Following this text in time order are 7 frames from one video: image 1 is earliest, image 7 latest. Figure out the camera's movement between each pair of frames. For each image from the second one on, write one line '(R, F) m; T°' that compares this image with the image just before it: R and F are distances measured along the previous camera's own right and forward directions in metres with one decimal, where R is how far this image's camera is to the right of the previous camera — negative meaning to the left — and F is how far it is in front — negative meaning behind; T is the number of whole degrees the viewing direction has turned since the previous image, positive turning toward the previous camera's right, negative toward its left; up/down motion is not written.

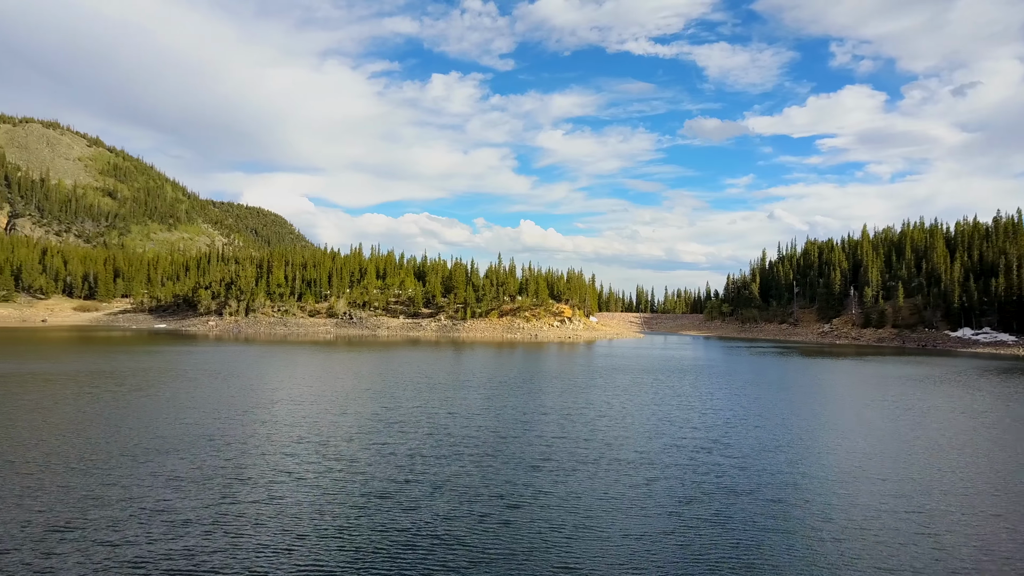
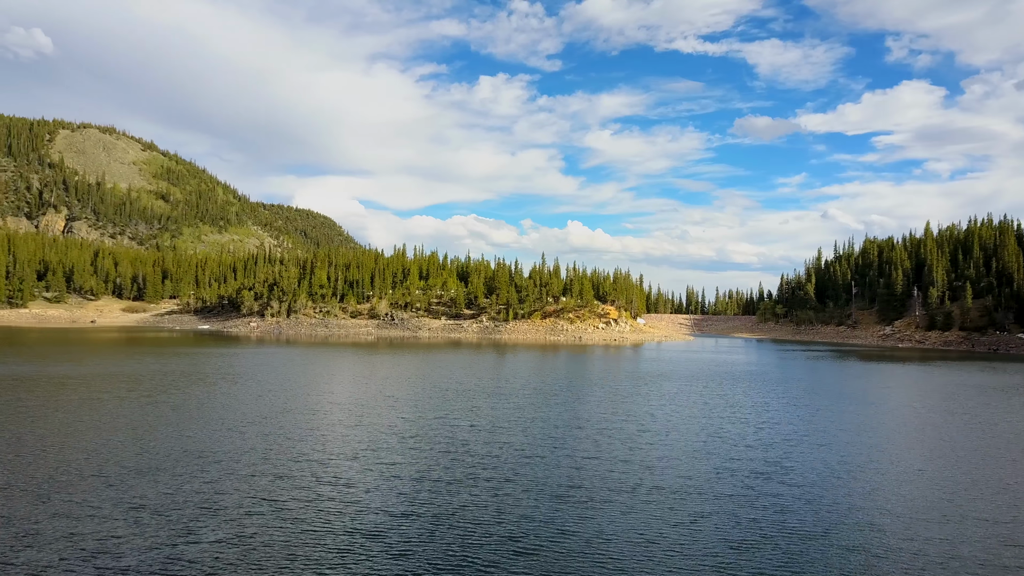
(+0.5, +2.5) m; -3°
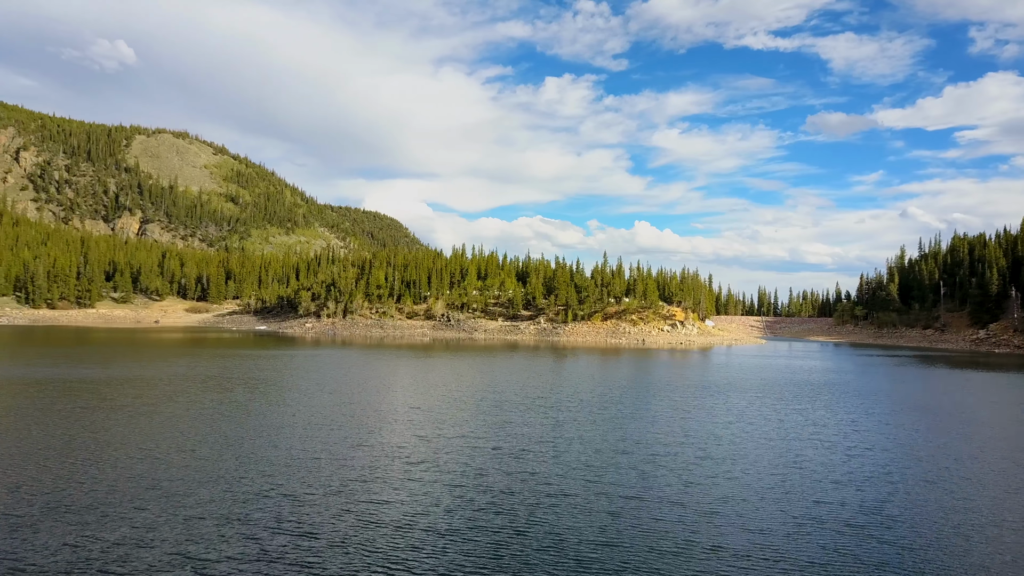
(+0.8, +3.7) m; -5°
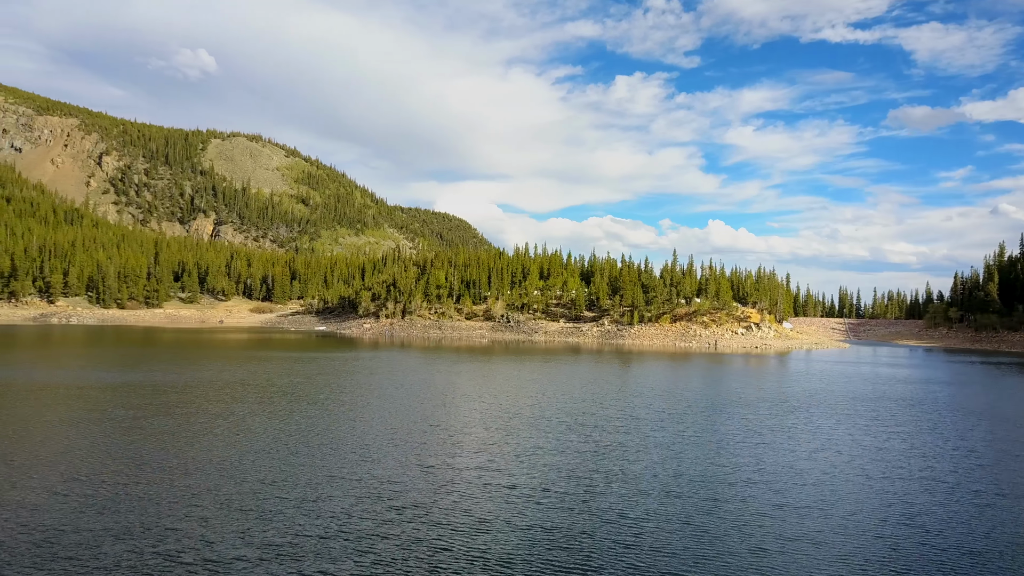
(+0.9, +3.9) m; -5°
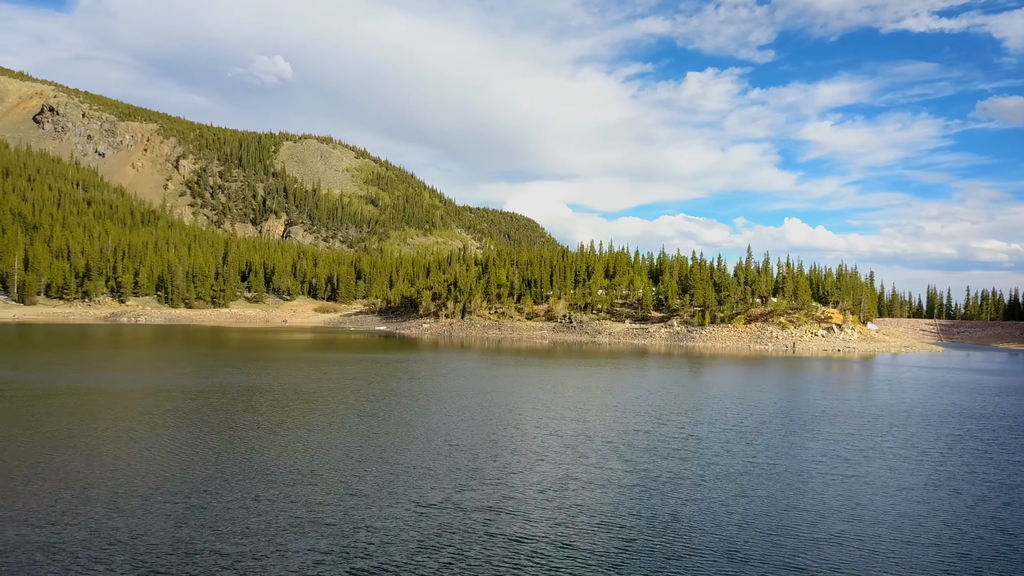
(+0.8, +3.5) m; -5°
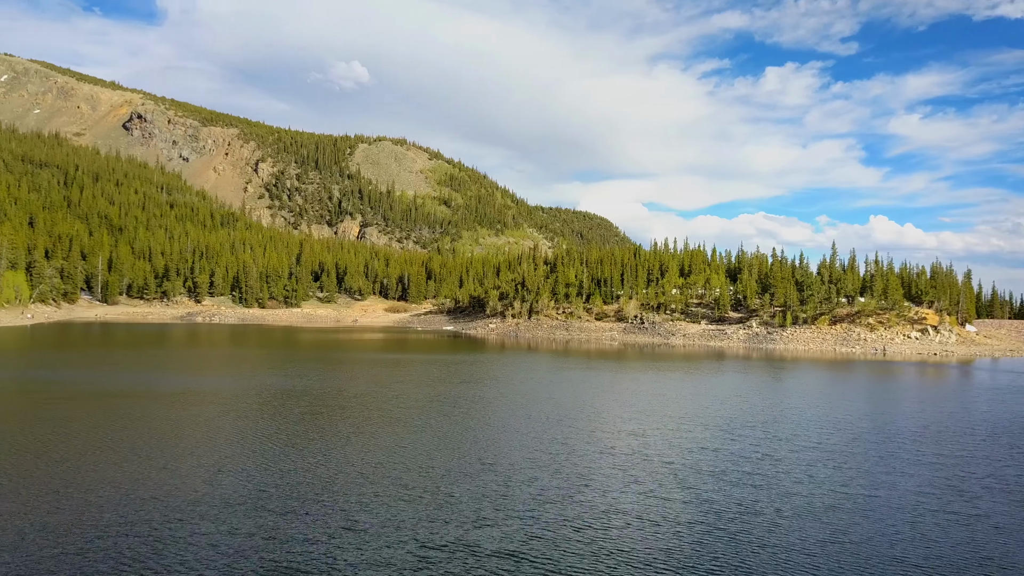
(+0.6, +2.6) m; -5°
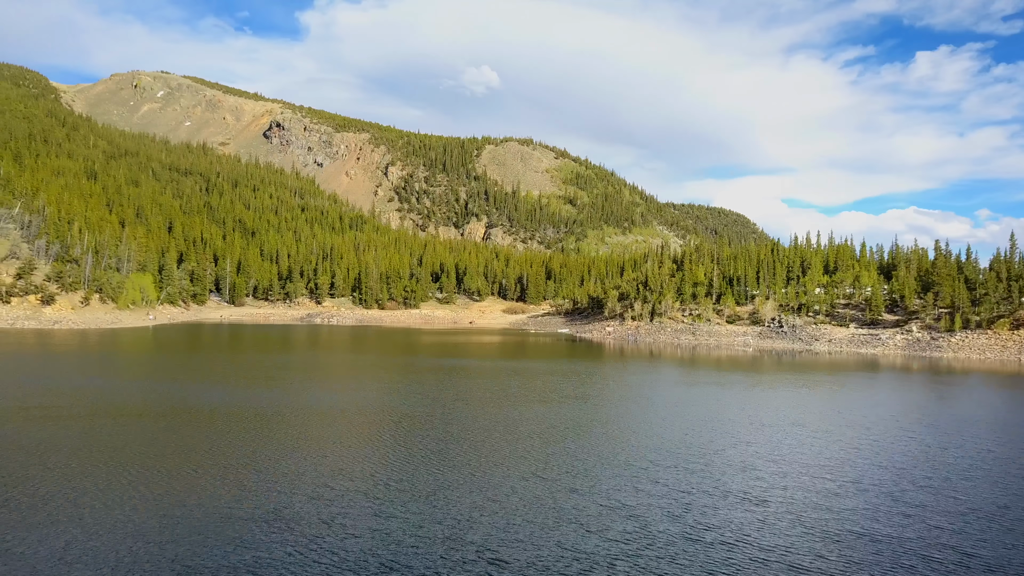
(+1.1, +6.1) m; -9°
